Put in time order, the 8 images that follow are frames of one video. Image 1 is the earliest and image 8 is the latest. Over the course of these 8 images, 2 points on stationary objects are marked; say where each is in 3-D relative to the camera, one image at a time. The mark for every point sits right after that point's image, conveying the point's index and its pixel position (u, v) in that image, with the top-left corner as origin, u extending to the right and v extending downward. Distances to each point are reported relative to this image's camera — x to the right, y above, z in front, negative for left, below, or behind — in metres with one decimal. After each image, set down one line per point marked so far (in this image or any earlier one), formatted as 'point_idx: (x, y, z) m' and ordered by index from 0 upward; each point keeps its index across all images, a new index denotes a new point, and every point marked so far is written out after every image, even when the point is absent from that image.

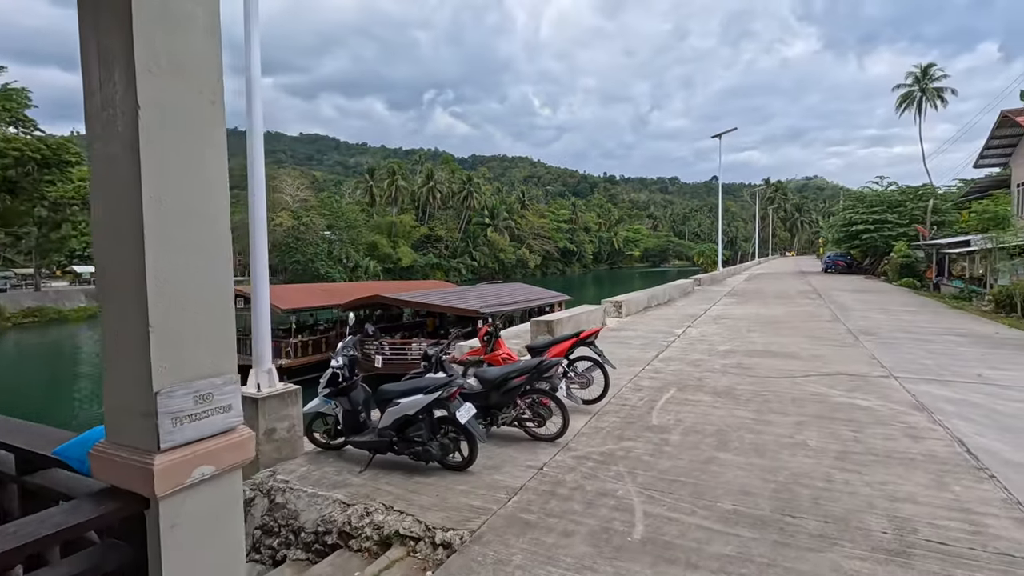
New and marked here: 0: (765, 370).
0: (+3.2, -1.0, +6.8) m
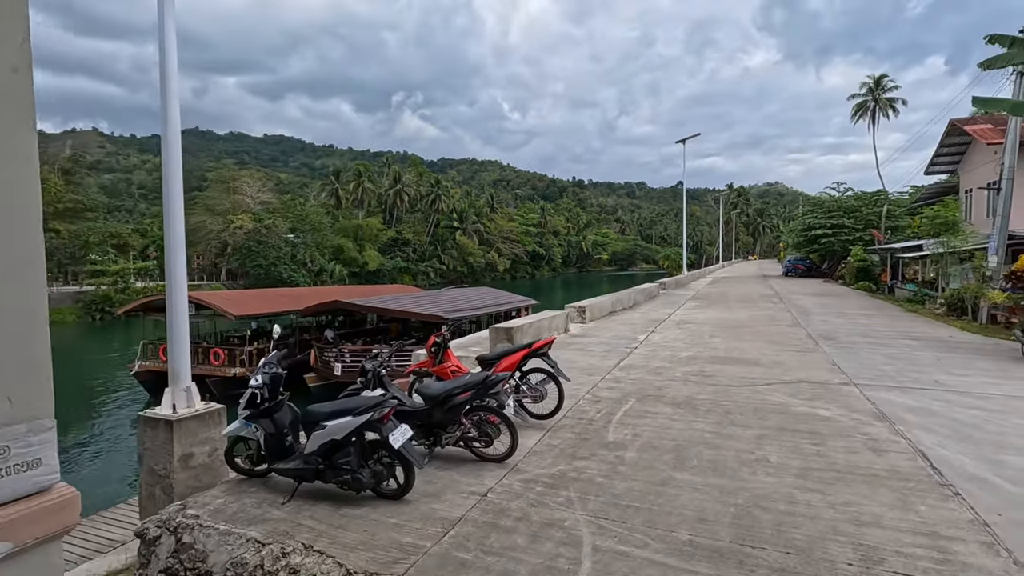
0: (+2.6, -1.1, +6.6) m
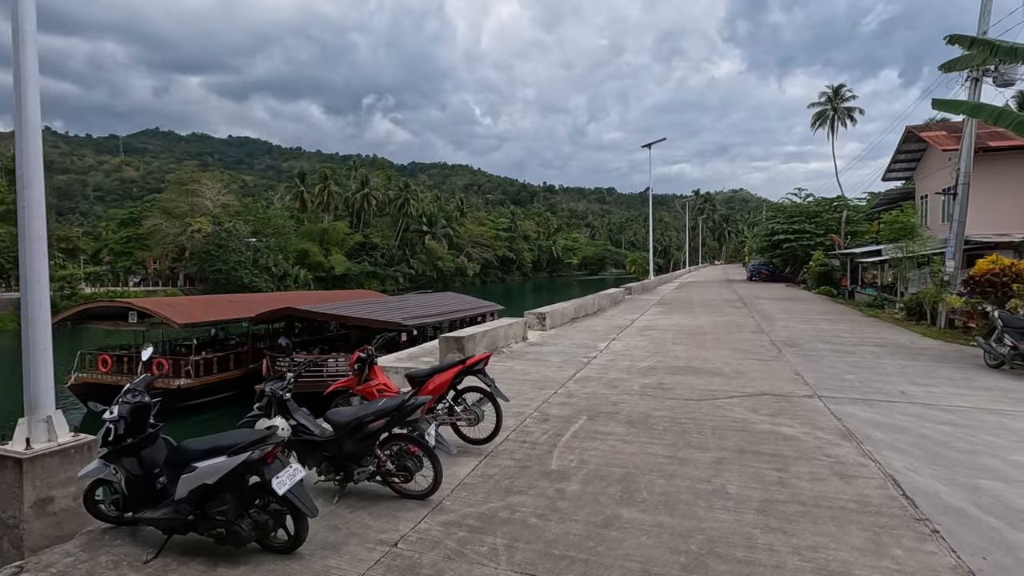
0: (+2.0, -1.2, +6.2) m
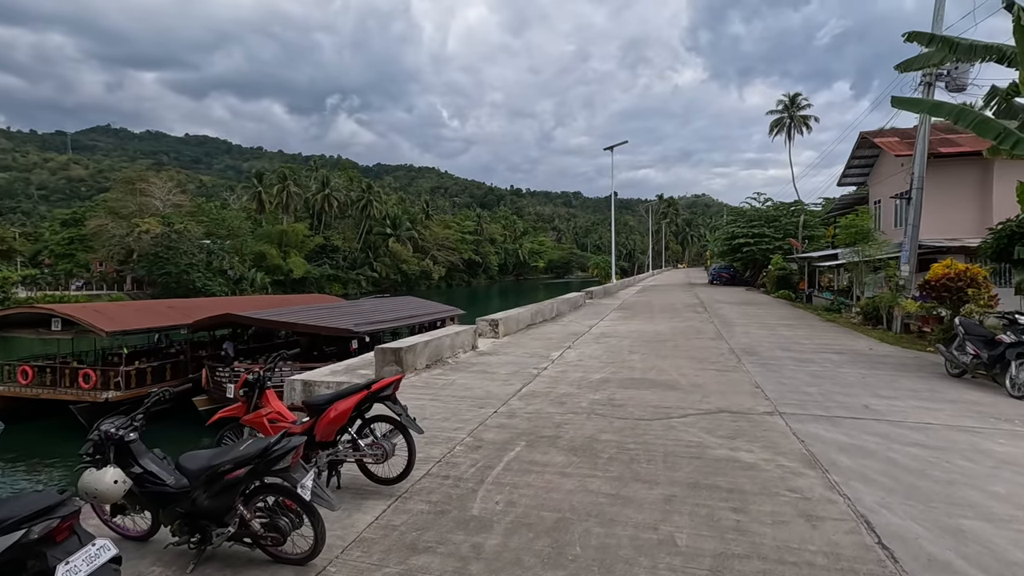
0: (+1.3, -1.3, +5.6) m
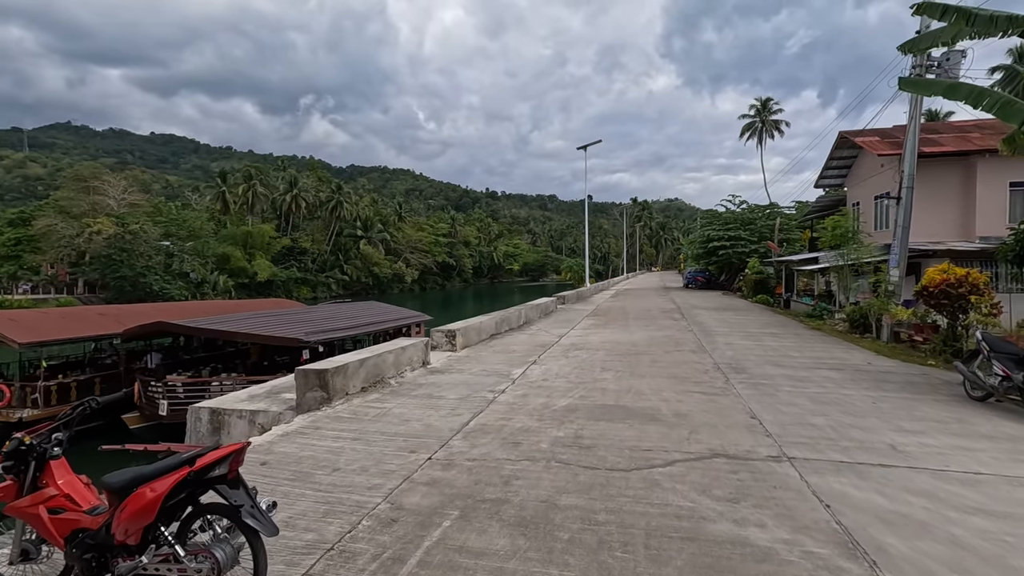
0: (+0.8, -1.4, +4.5) m
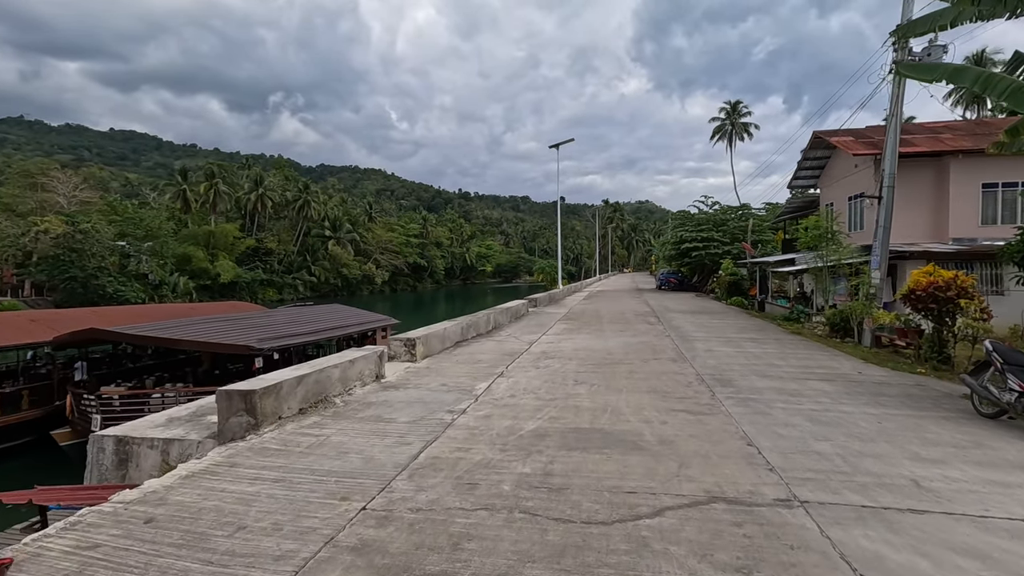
0: (+0.5, -1.4, +3.7) m
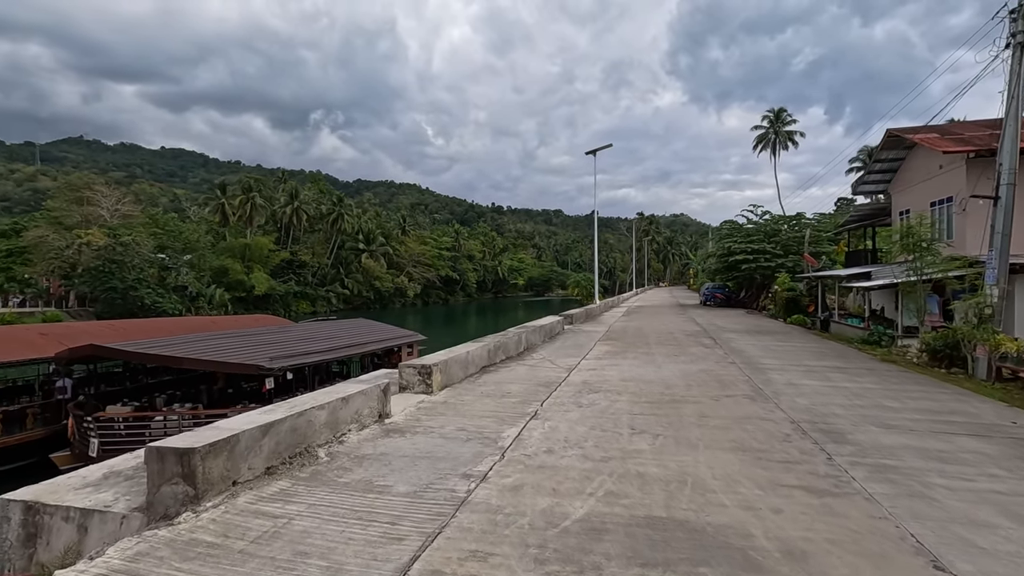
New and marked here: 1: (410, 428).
0: (+0.7, -1.5, +2.0) m
1: (-1.1, -1.5, +5.8) m
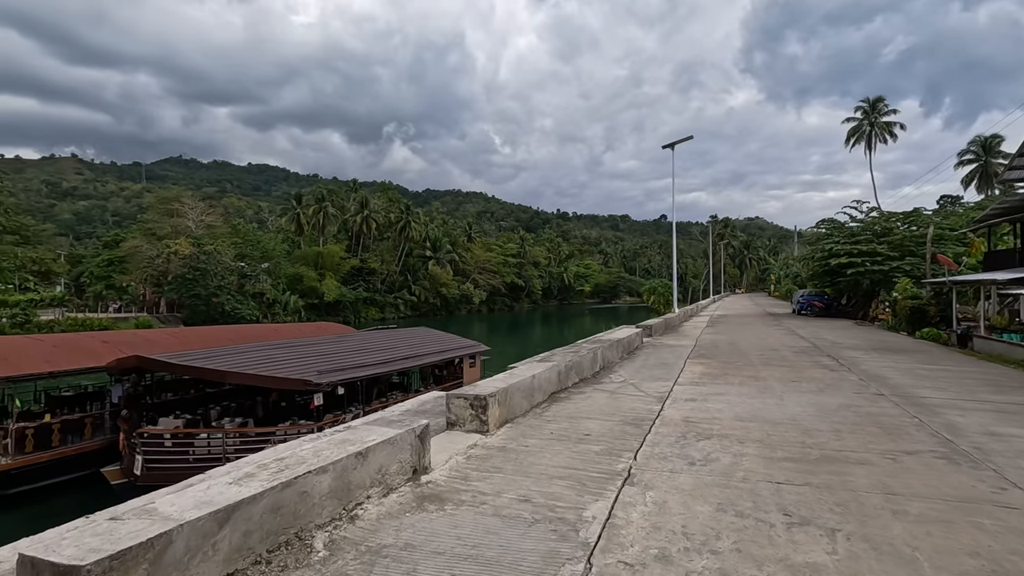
0: (+0.9, -1.5, +0.2) m
1: (-0.4, -1.6, +4.2) m
